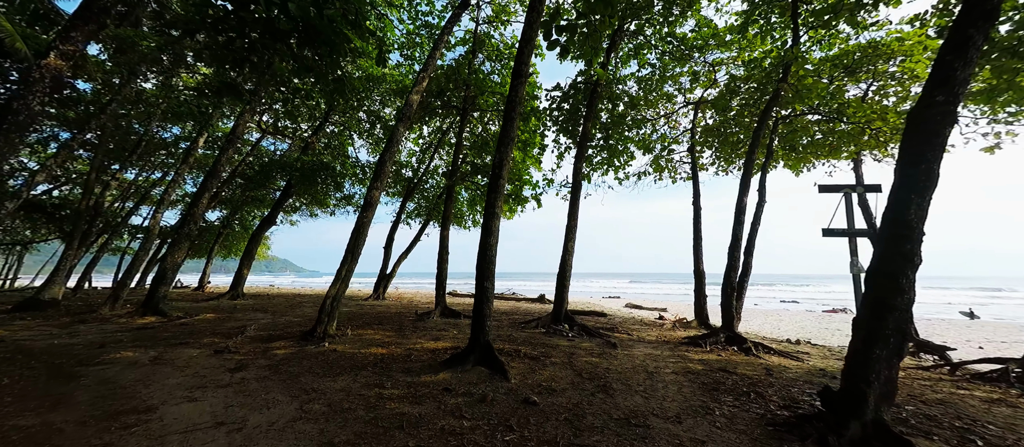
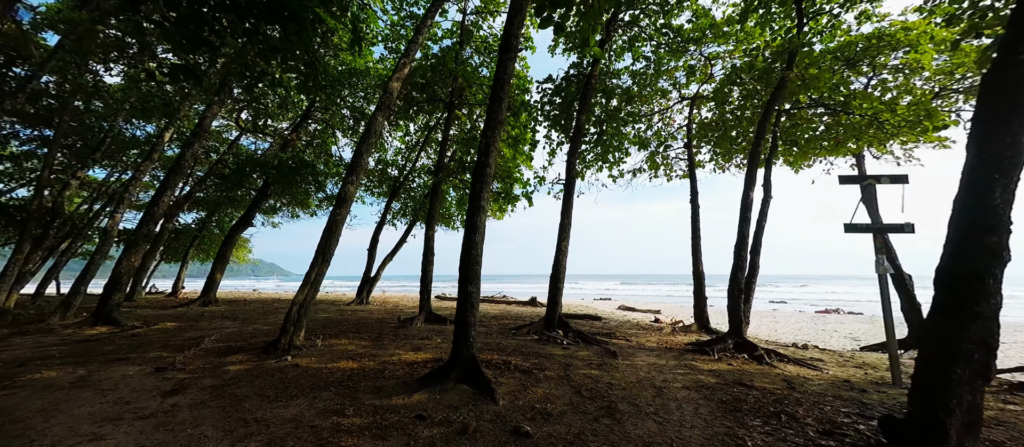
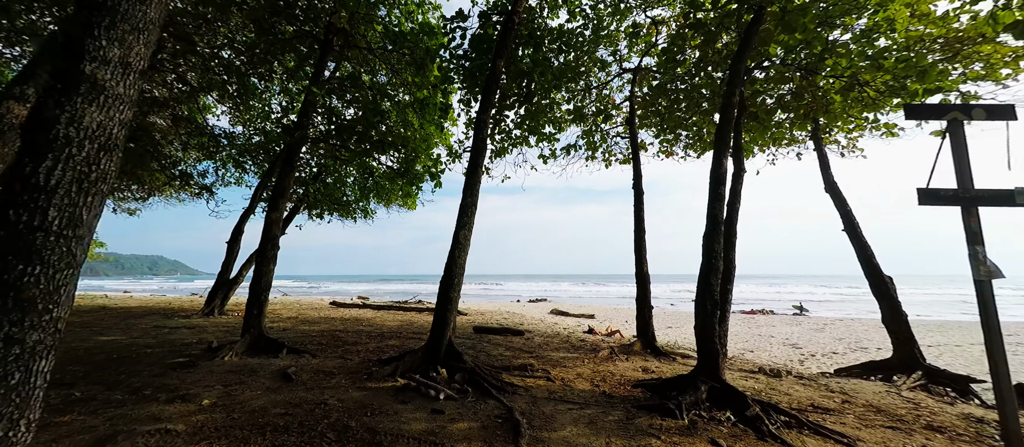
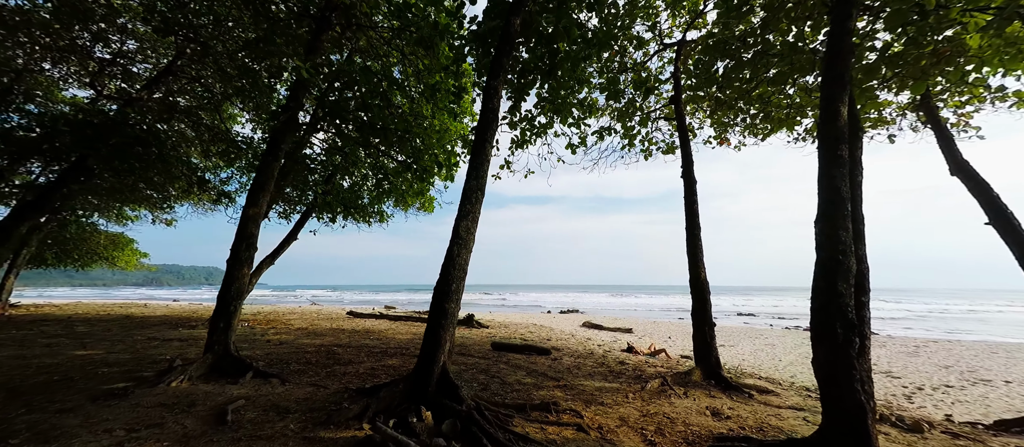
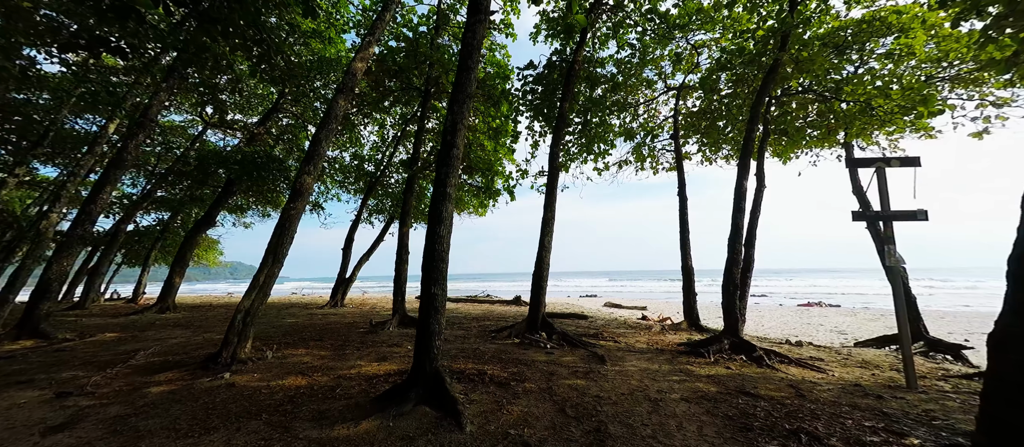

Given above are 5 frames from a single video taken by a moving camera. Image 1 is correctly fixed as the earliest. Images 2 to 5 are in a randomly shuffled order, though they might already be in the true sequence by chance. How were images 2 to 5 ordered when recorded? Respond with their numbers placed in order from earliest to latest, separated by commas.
2, 5, 3, 4
